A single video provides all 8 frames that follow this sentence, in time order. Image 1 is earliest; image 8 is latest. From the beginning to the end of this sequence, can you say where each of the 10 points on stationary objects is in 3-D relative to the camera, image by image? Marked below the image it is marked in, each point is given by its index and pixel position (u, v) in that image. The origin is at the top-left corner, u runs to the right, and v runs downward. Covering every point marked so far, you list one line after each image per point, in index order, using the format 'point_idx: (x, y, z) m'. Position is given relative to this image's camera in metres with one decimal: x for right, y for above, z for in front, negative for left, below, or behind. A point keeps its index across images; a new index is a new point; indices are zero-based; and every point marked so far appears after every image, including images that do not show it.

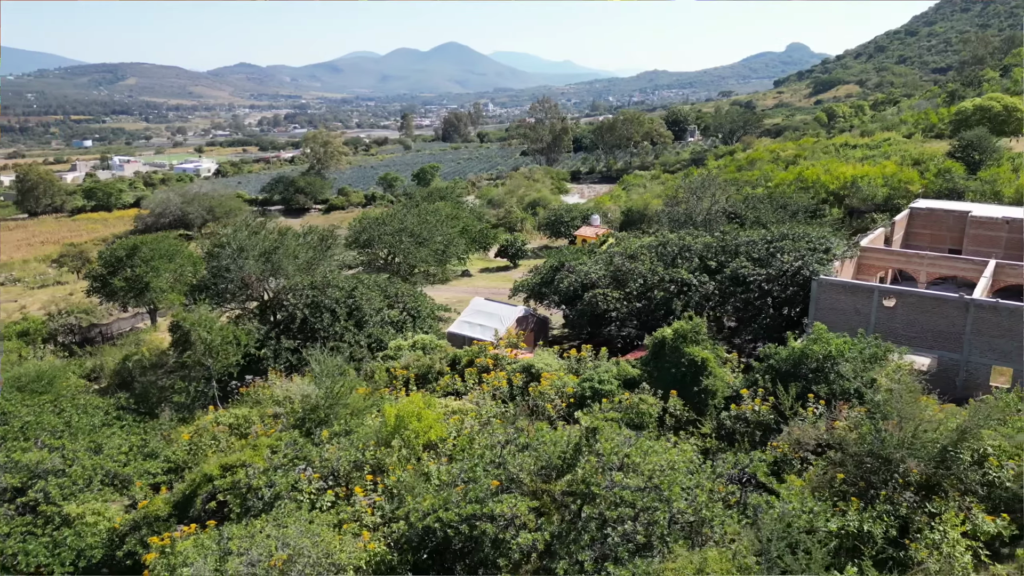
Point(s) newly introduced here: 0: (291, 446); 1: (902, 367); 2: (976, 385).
0: (-3.4, -2.4, +11.1) m
1: (+5.7, -1.3, +11.3) m
2: (+8.2, -1.7, +13.1) m
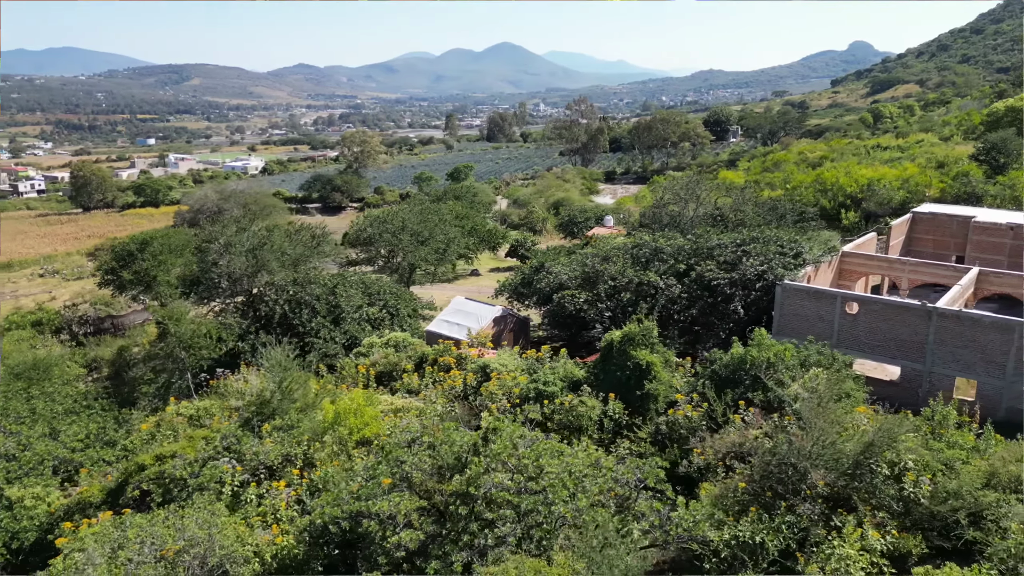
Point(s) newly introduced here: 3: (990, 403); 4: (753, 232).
0: (-4.5, -2.3, +11.4) m
1: (+4.7, -1.4, +11.0) m
2: (+7.3, -1.9, +12.6) m
3: (+7.9, -1.9, +12.1) m
4: (+5.3, +1.2, +16.3) m
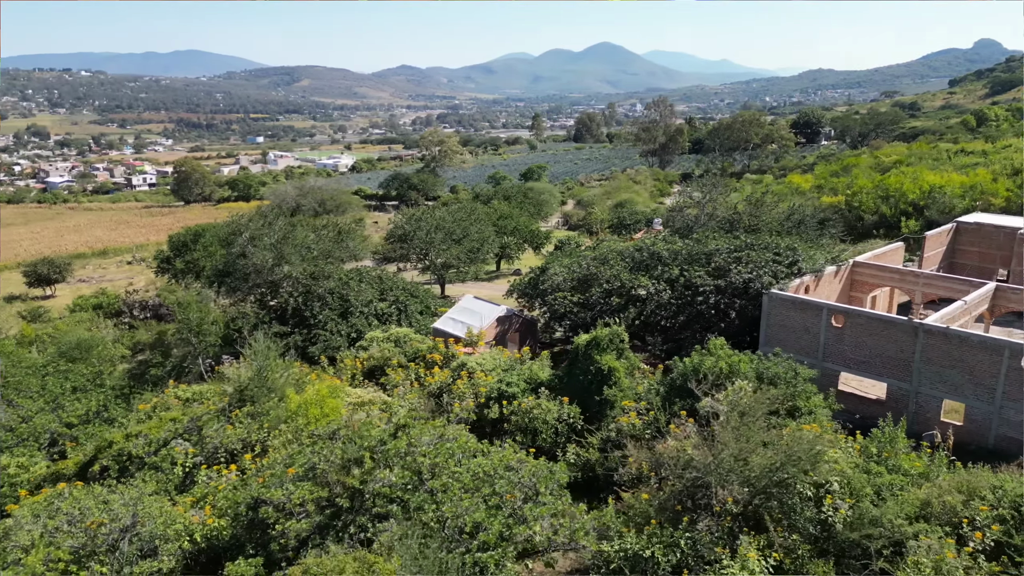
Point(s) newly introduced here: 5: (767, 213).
0: (-5.2, -2.2, +11.9) m
1: (+3.9, -1.5, +10.5) m
2: (+6.6, -2.1, +11.7) m
3: (+7.1, -2.2, +11.2) m
4: (+5.1, +1.1, +15.7) m
5: (+6.8, +2.0, +19.5) m
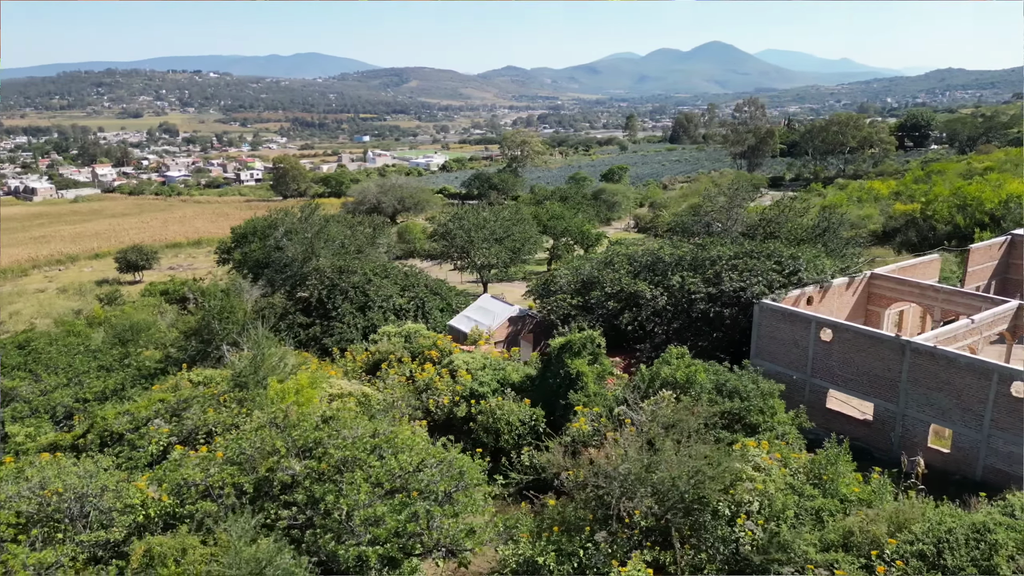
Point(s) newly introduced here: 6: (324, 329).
0: (-5.8, -2.0, +12.6) m
1: (+3.1, -1.6, +10.1) m
2: (+6.0, -2.3, +11.0) m
3: (+6.4, -2.4, +10.4) m
4: (+5.1, +0.9, +15.1) m
5: (+7.2, +1.7, +18.6) m
6: (-4.9, -1.1, +19.0) m
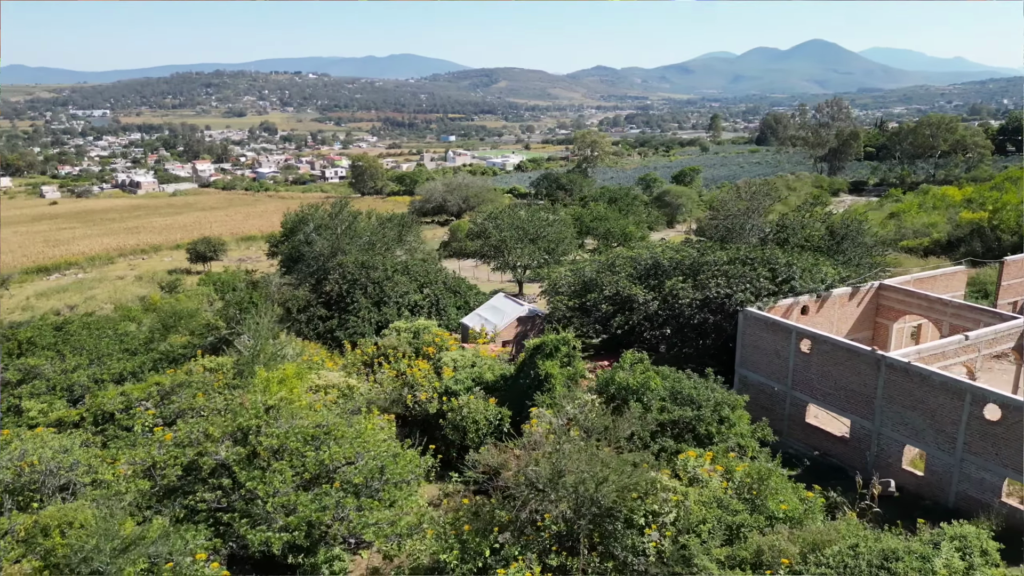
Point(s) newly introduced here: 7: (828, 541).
0: (-6.2, -1.8, +13.3) m
1: (+2.4, -1.7, +9.8) m
2: (+5.3, -2.5, +10.4) m
3: (+5.6, -2.6, +9.7) m
4: (+5.0, +0.7, +14.6) m
5: (+7.5, +1.5, +17.9) m
6: (-4.6, -0.9, +19.5) m
7: (+3.2, -2.5, +7.3) m
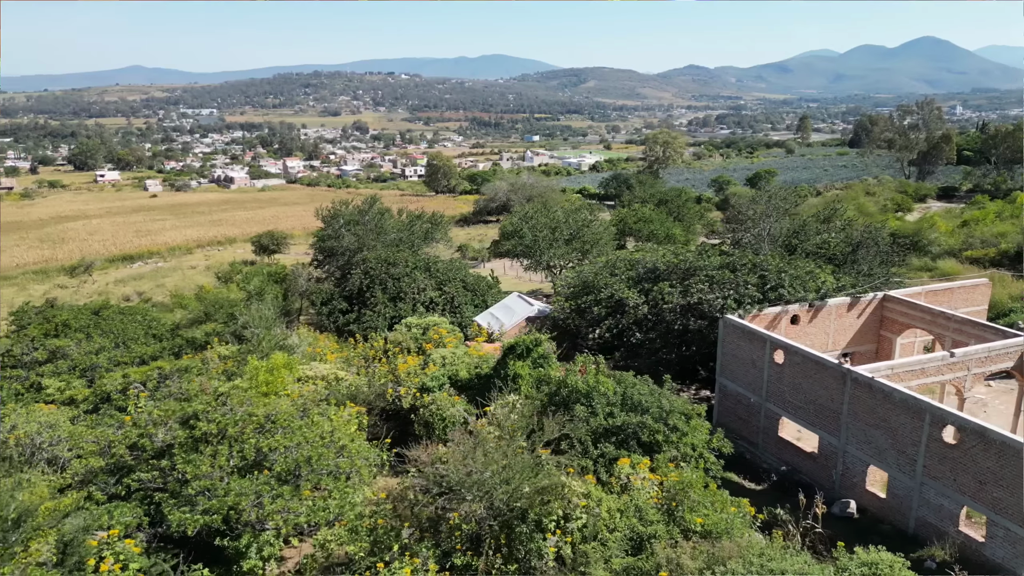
0: (-6.5, -1.6, +14.0) m
1: (+1.6, -1.8, +9.6) m
2: (+4.5, -2.6, +9.9) m
3: (+4.8, -2.7, +9.2) m
4: (+4.8, +0.6, +14.1) m
5: (+7.7, +1.3, +17.1) m
6: (-4.2, -0.8, +20.0) m
7: (+2.1, -2.6, +7.1) m
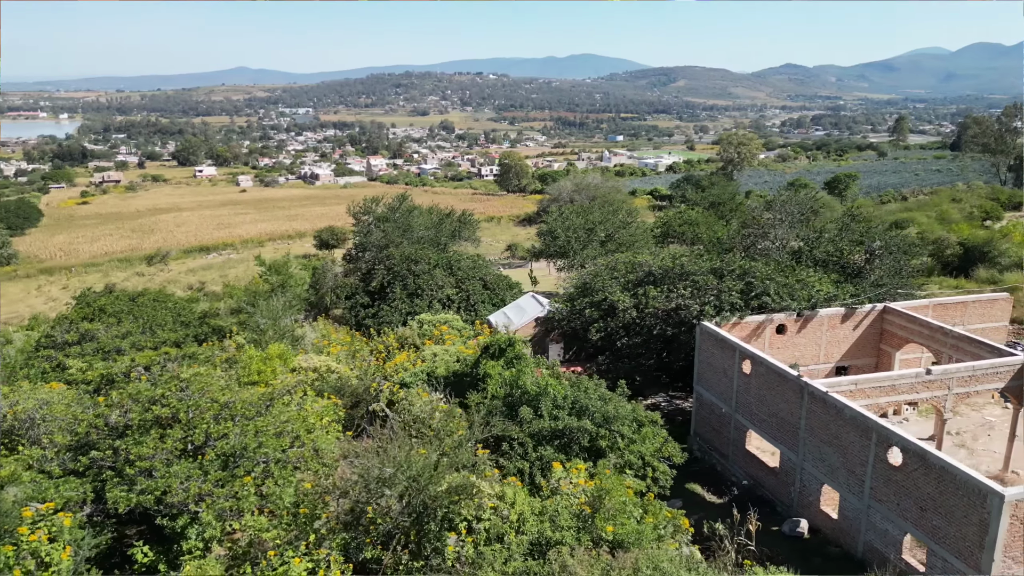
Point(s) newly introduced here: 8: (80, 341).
0: (-6.7, -1.4, +14.7) m
1: (+0.8, -1.8, +9.5) m
2: (+3.8, -2.8, +9.4) m
3: (+4.0, -2.9, +8.7) m
4: (+4.6, +0.5, +13.6) m
5: (+7.8, +1.0, +16.2) m
6: (-3.8, -0.6, +20.5) m
7: (+1.1, -2.7, +6.9) m
8: (-10.1, -1.3, +17.2) m
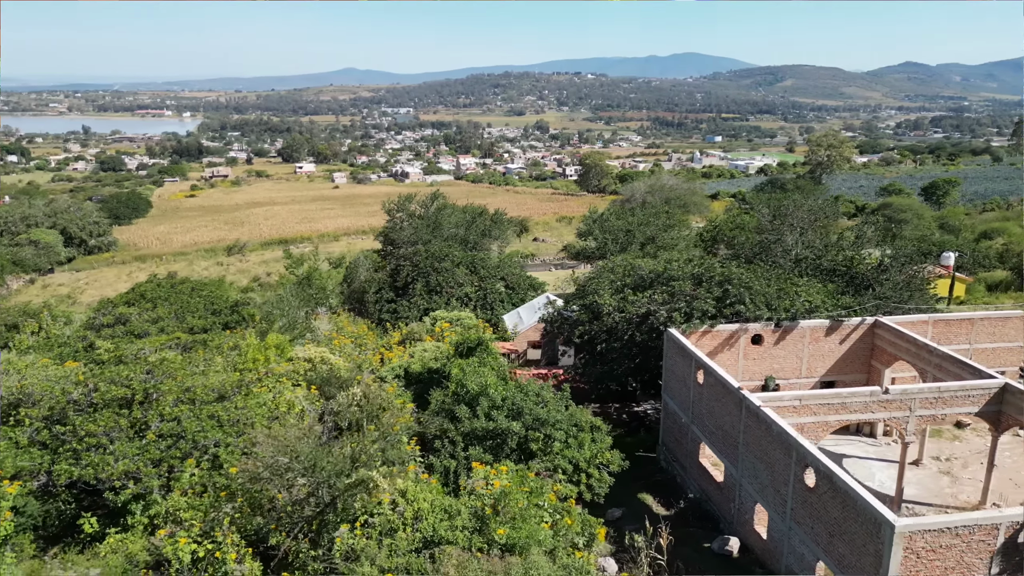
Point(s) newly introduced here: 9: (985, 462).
0: (-6.9, -1.2, +15.6) m
1: (0.0, -1.8, +9.4) m
2: (+2.8, -2.9, +9.0) m
3: (+3.0, -3.0, +8.3) m
4: (+4.2, +0.3, +13.0) m
5: (+7.8, +0.8, +15.3) m
6: (-3.2, -0.5, +20.9) m
7: (-0.1, -2.7, +6.8) m
8: (-10.0, -0.9, +18.4) m
9: (+7.1, -2.6, +11.0) m
